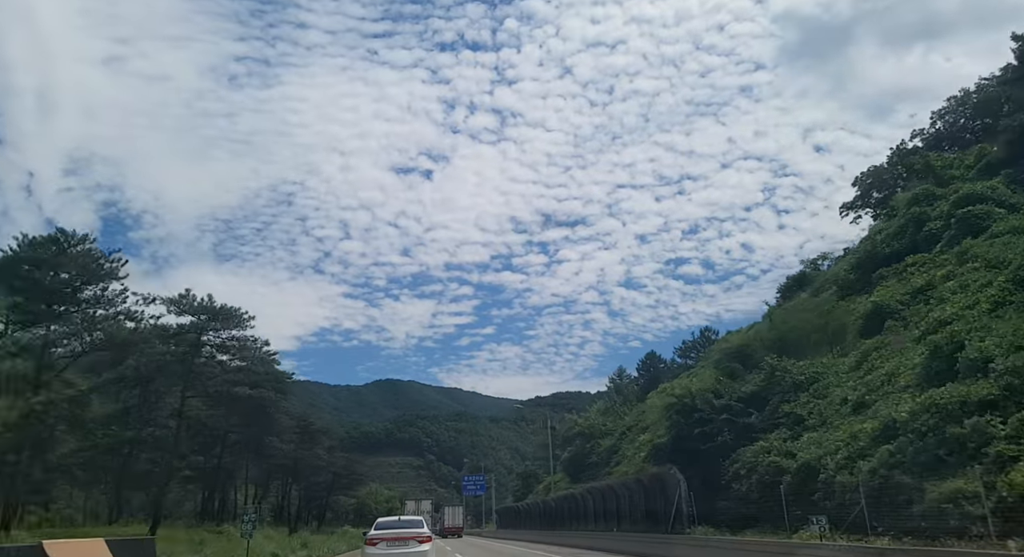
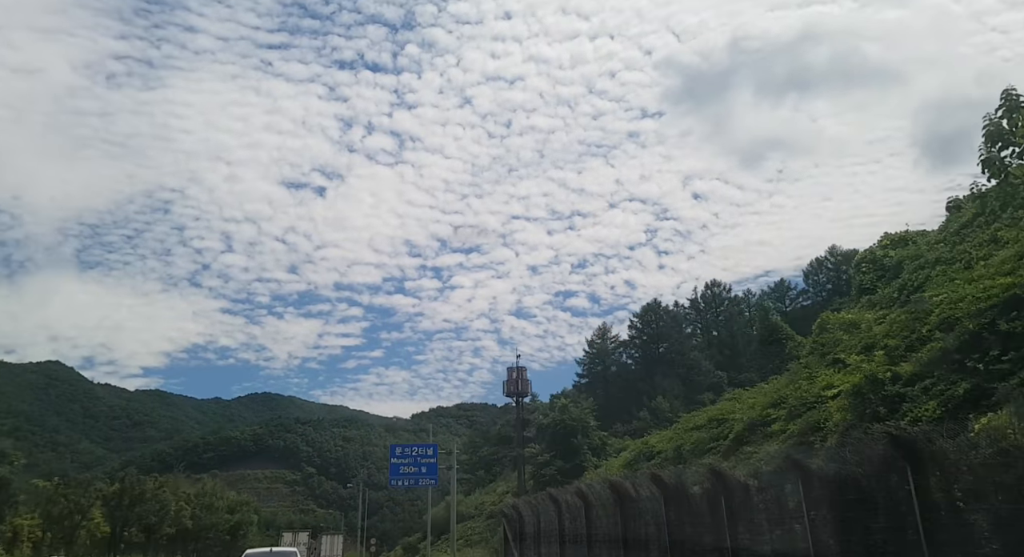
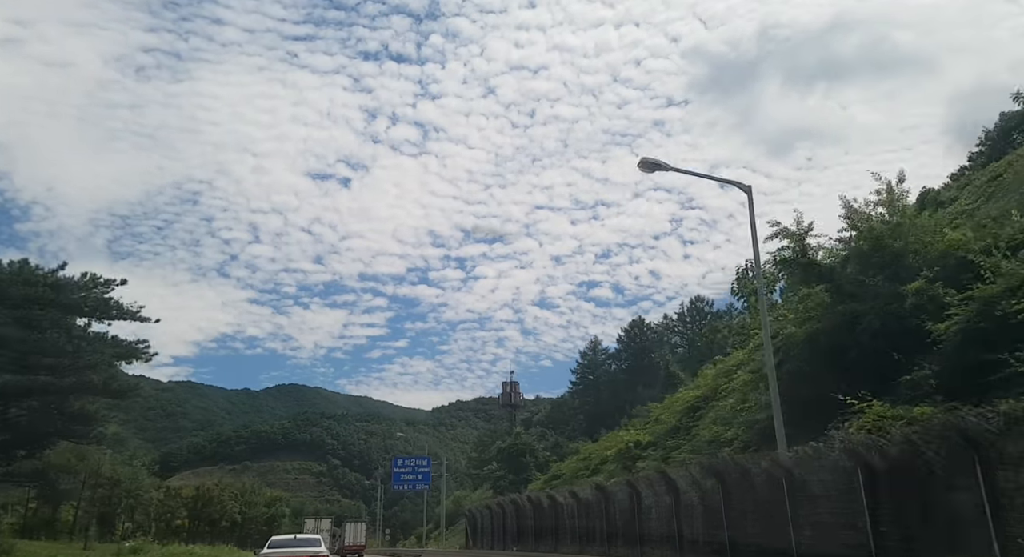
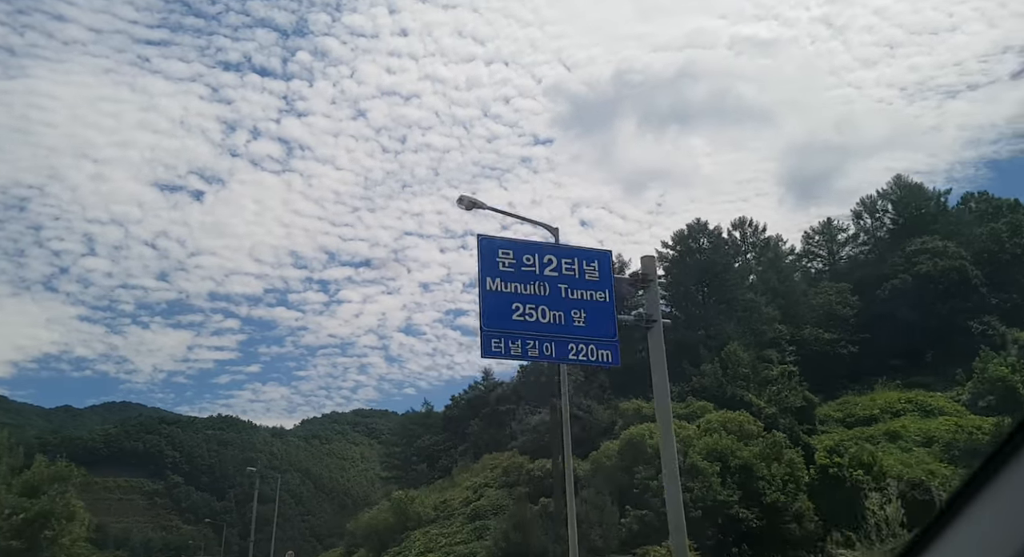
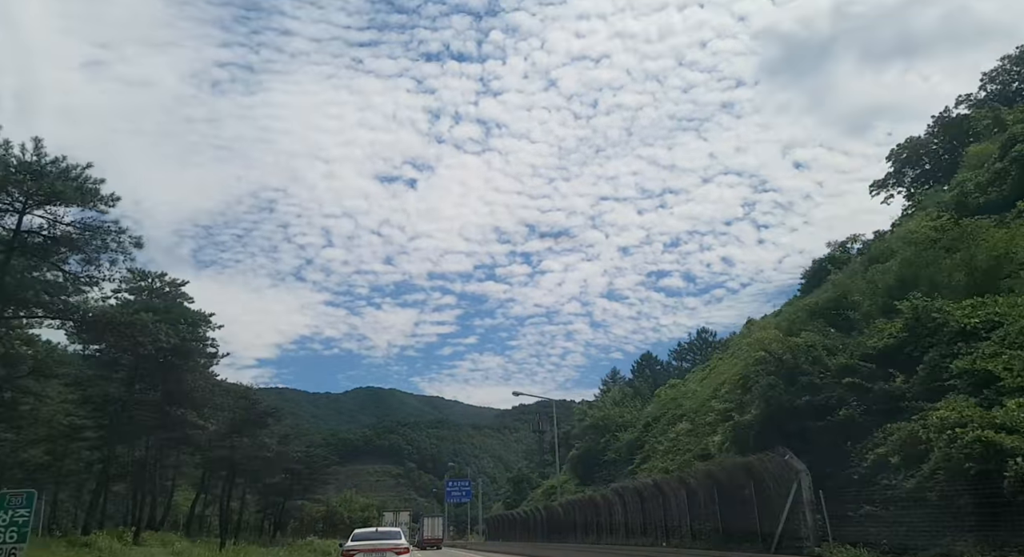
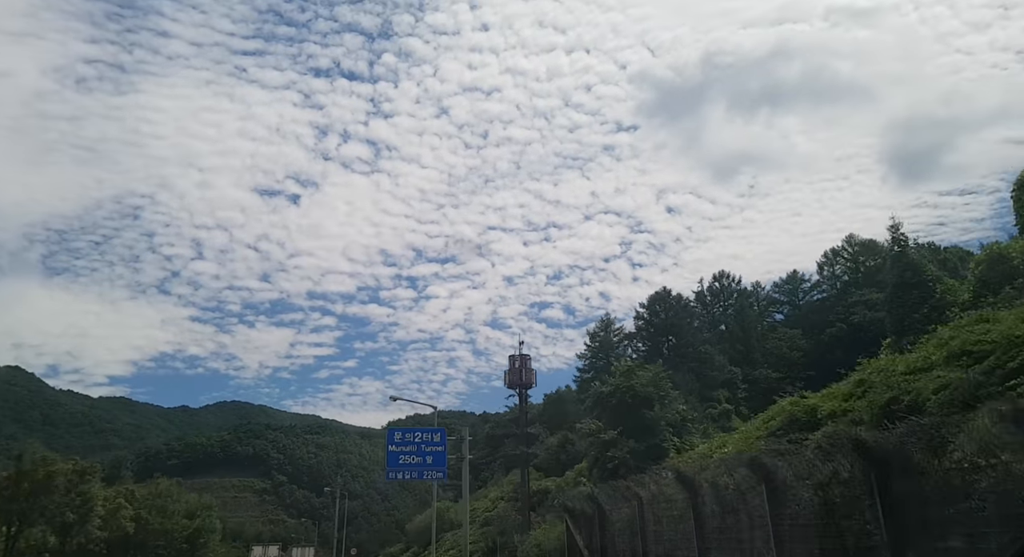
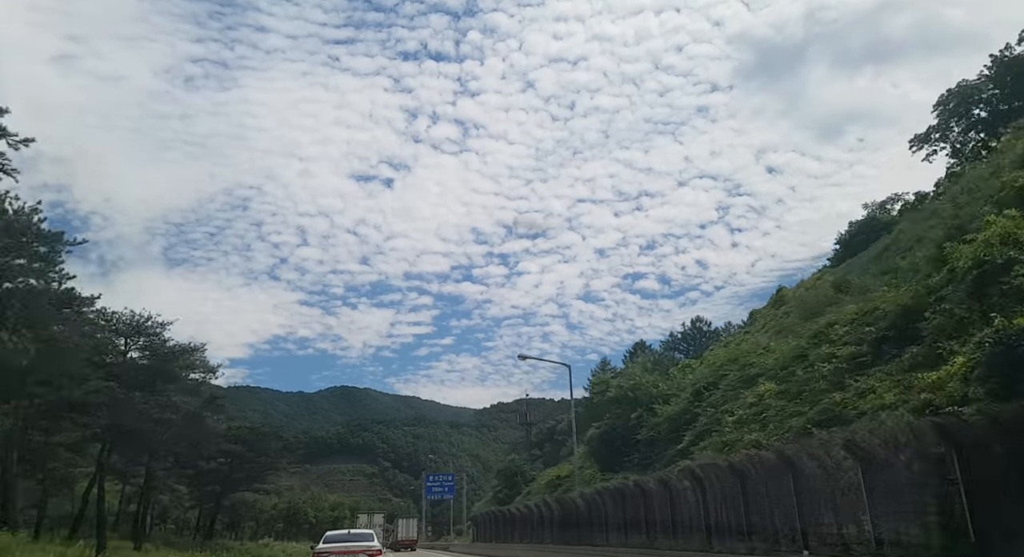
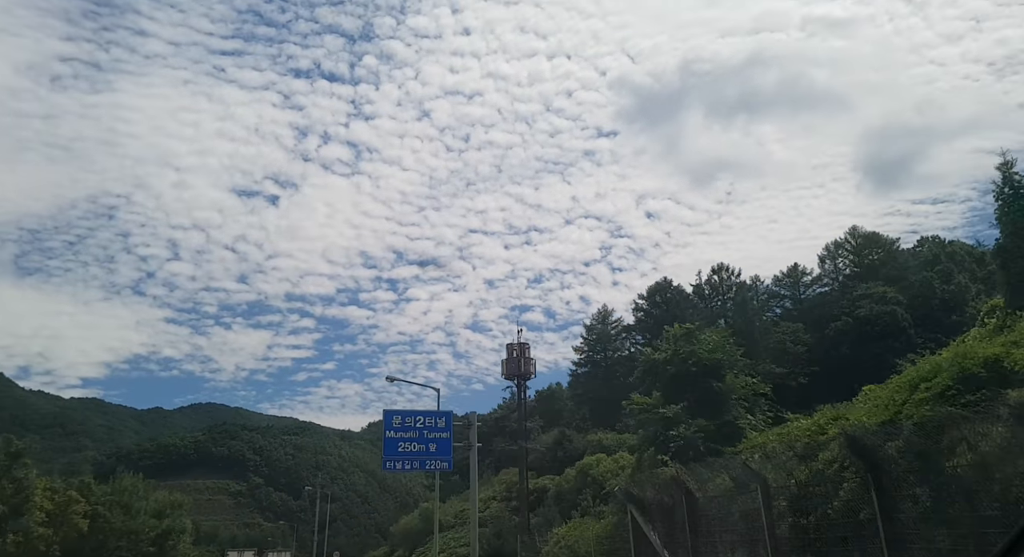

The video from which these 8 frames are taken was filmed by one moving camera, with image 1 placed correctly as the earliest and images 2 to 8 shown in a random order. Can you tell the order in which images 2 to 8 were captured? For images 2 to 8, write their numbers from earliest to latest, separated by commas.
5, 7, 3, 2, 6, 8, 4
